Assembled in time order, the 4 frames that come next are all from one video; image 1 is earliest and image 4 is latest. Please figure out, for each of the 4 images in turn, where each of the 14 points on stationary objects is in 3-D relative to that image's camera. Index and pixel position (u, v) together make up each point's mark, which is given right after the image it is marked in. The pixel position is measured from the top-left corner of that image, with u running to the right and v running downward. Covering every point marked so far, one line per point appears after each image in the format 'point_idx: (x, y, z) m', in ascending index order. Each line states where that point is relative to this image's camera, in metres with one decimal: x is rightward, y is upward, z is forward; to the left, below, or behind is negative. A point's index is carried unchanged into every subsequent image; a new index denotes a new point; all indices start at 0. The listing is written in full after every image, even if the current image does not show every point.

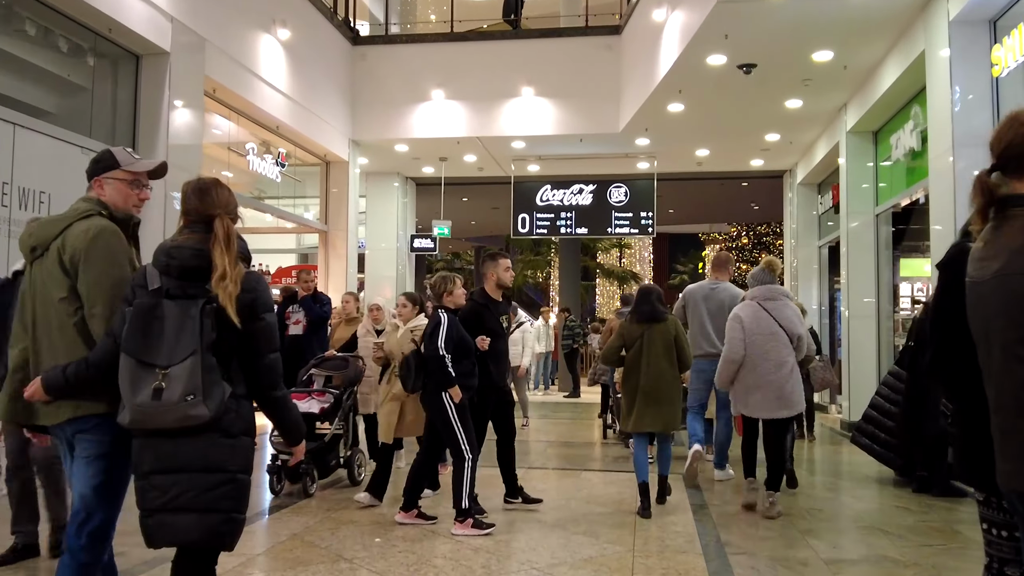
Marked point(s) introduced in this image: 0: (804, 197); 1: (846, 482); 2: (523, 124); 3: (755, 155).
0: (+4.0, +1.2, +12.2) m
1: (+2.3, -1.3, +6.2) m
2: (+0.1, +1.9, +10.5) m
3: (+3.1, +1.7, +11.5) m
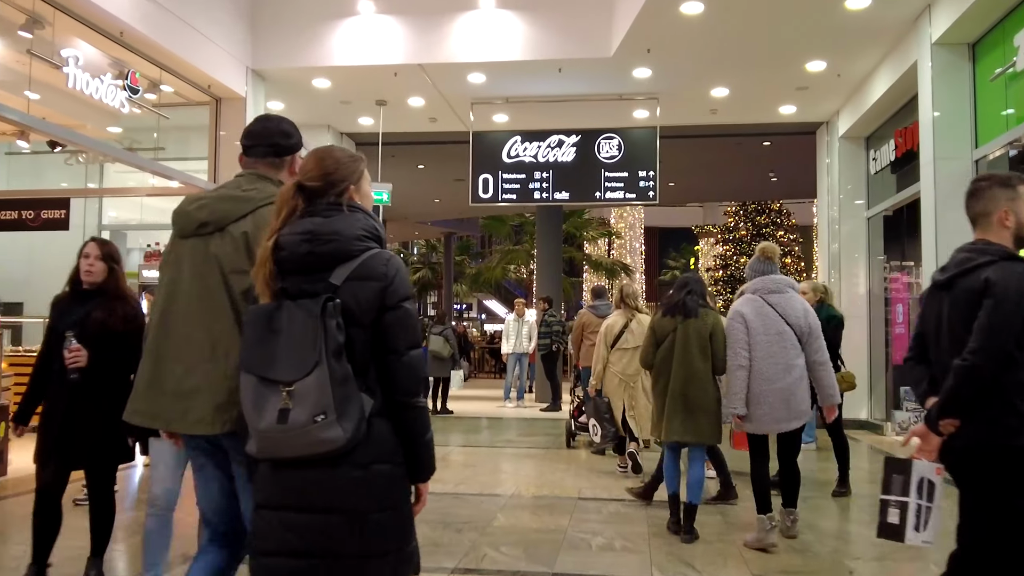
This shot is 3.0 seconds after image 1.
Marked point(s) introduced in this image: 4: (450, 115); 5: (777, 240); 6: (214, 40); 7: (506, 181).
0: (+3.6, +1.4, +9.5) m
1: (+2.0, -1.2, +3.5) m
2: (-0.3, +2.1, +7.7) m
3: (+2.7, +1.9, +8.8) m
4: (-0.7, +1.8, +9.5) m
5: (+5.8, +1.1, +19.7) m
6: (-2.5, +2.1, +7.6) m
7: (-0.1, +1.1, +8.9) m
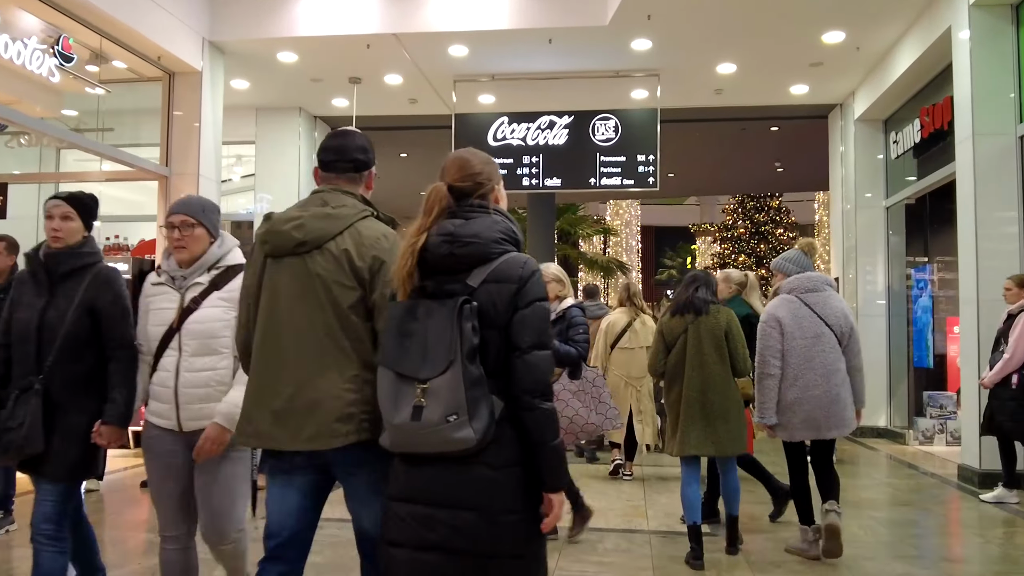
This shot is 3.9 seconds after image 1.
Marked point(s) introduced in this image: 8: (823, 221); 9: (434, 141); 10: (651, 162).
0: (+3.4, +1.5, +8.7) m
1: (+1.9, -1.1, +2.7) m
2: (-0.4, +2.1, +6.9) m
3: (+2.6, +1.9, +8.1) m
4: (-0.8, +1.9, +8.7) m
5: (+5.6, +1.1, +18.9) m
6: (-2.6, +2.1, +6.8) m
7: (-0.2, +1.1, +8.1) m
8: (+5.8, +1.2, +16.8) m
9: (-0.9, +1.8, +10.7) m
10: (+1.2, +1.1, +7.9) m
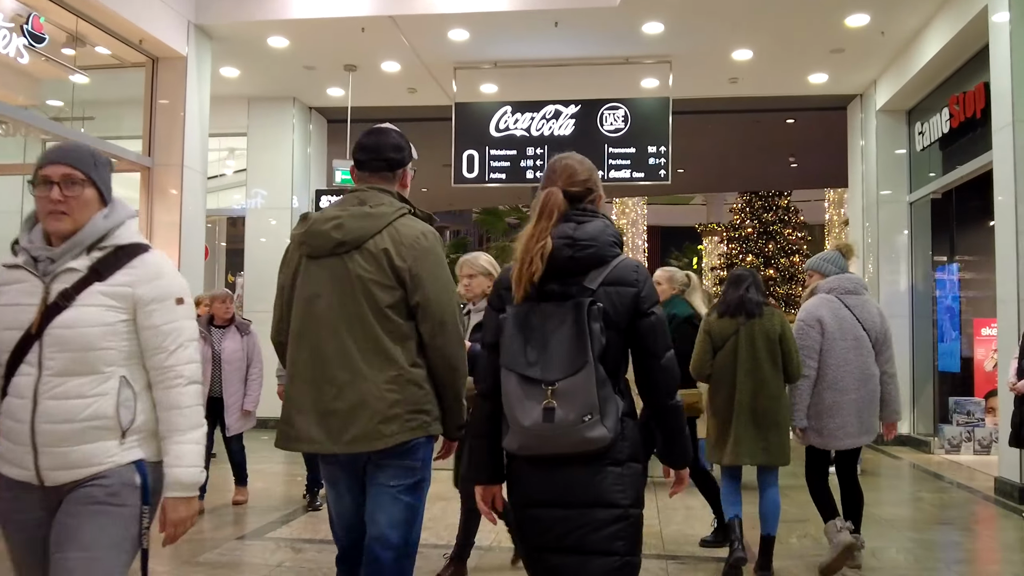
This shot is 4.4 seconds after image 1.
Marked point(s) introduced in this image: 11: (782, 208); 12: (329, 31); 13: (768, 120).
0: (+3.5, +1.5, +8.3) m
1: (+1.9, -1.1, +2.3) m
2: (-0.4, +2.1, +6.5) m
3: (+2.6, +1.9, +7.6) m
4: (-0.7, +1.9, +8.3) m
5: (+5.7, +1.1, +18.5) m
6: (-2.6, +2.1, +6.4) m
7: (-0.2, +1.1, +7.7) m
8: (+5.9, +1.2, +16.3) m
9: (-0.9, +1.8, +10.3) m
10: (+1.3, +1.1, +7.5) m
11: (+5.7, +1.7, +18.6) m
12: (-1.4, +2.0, +7.0) m
13: (+2.7, +1.8, +9.5) m
